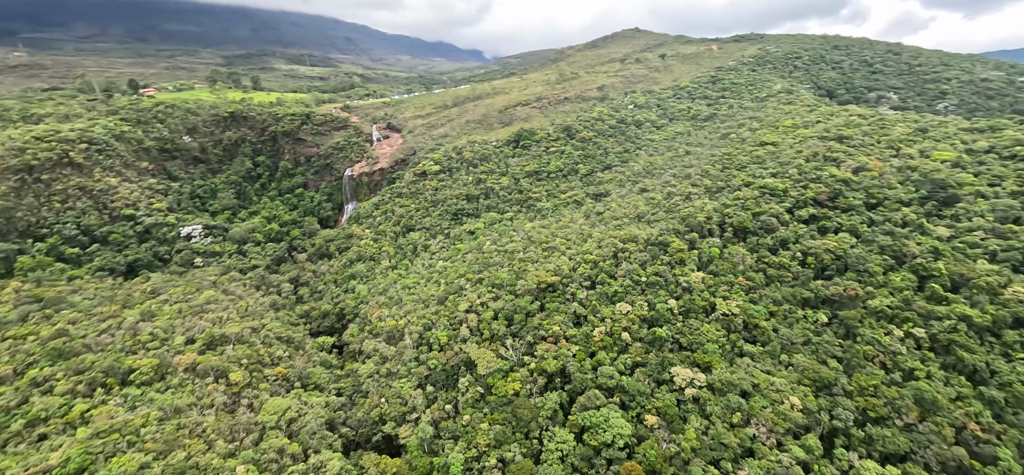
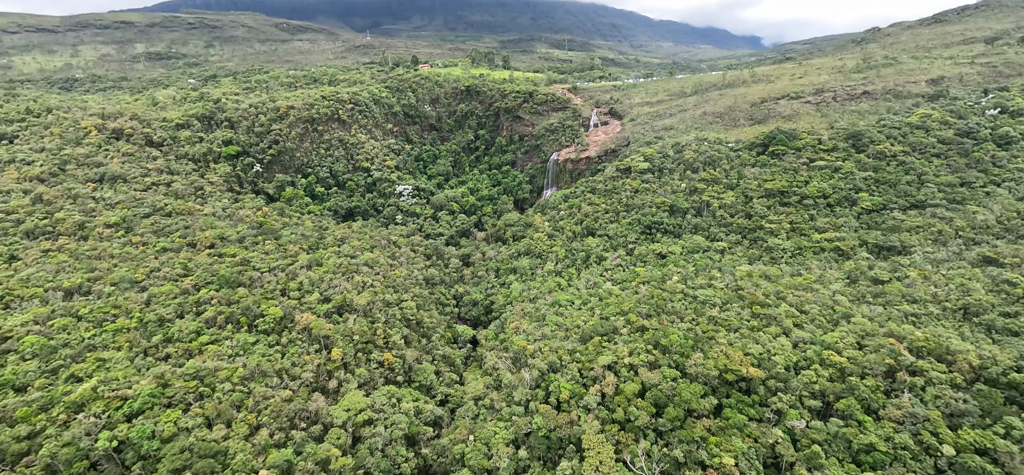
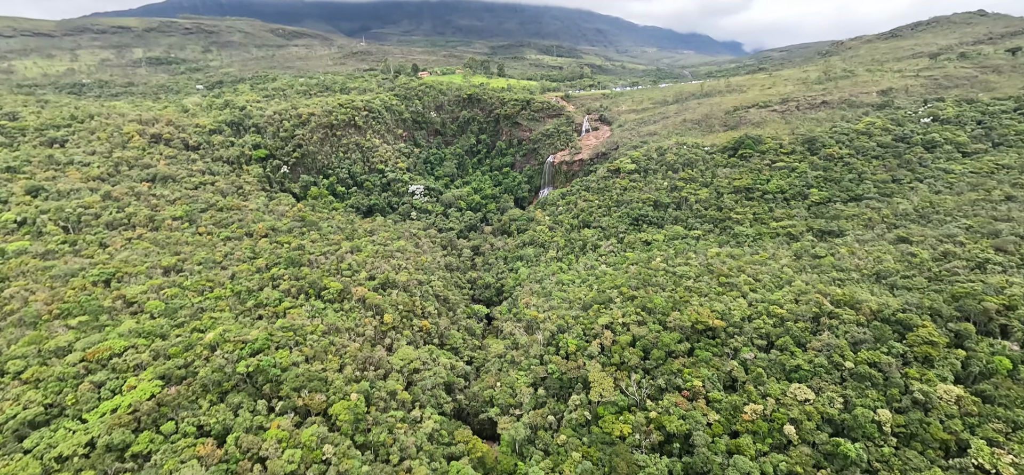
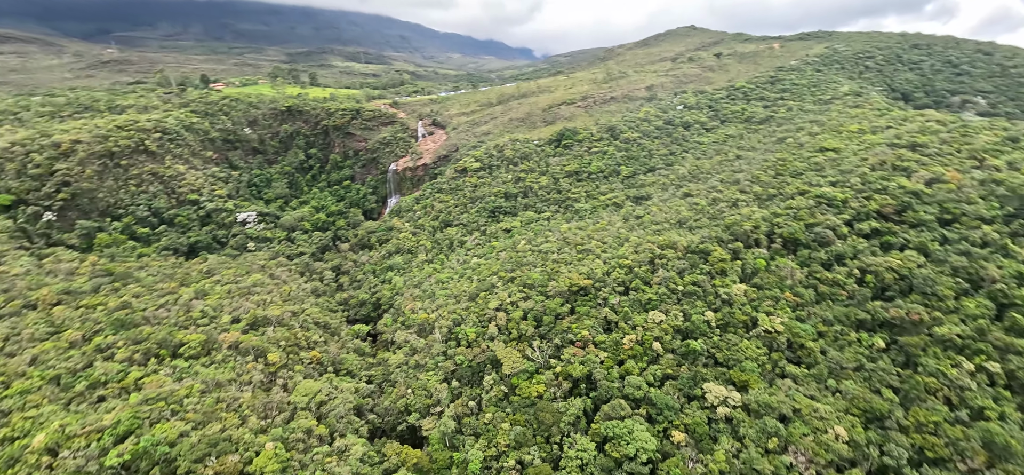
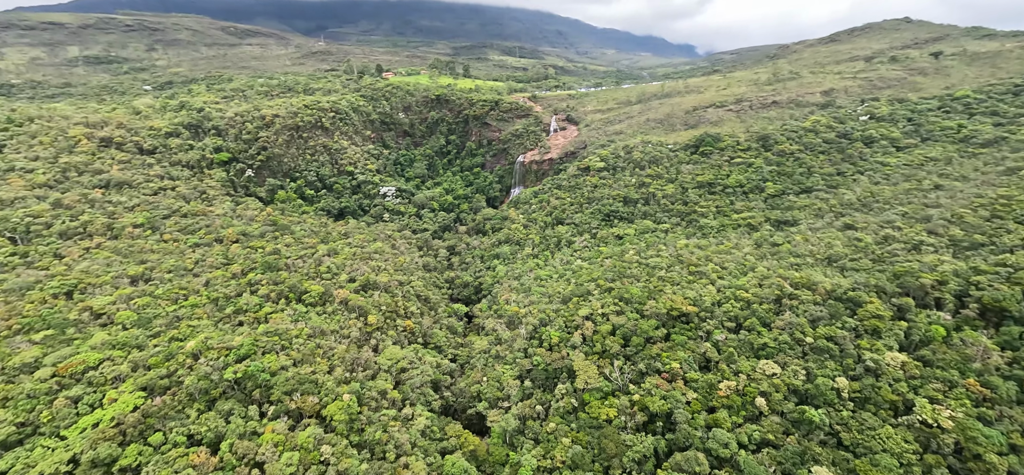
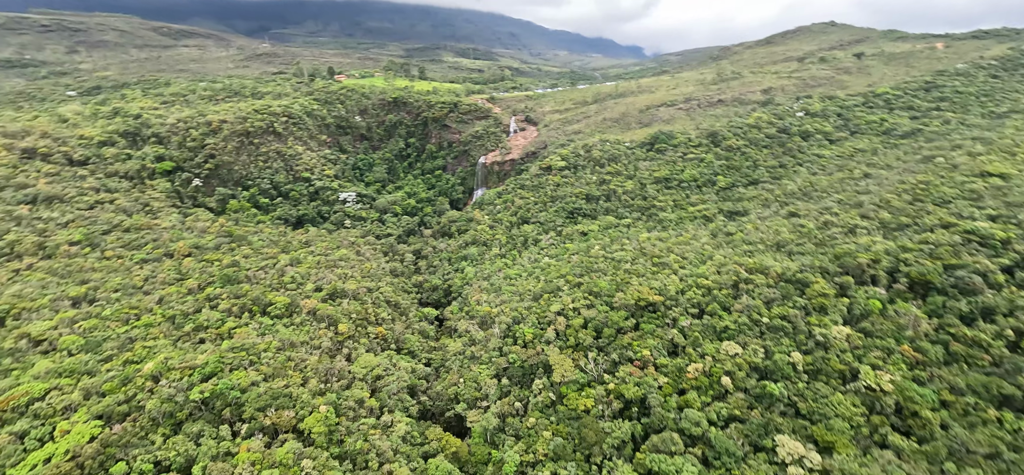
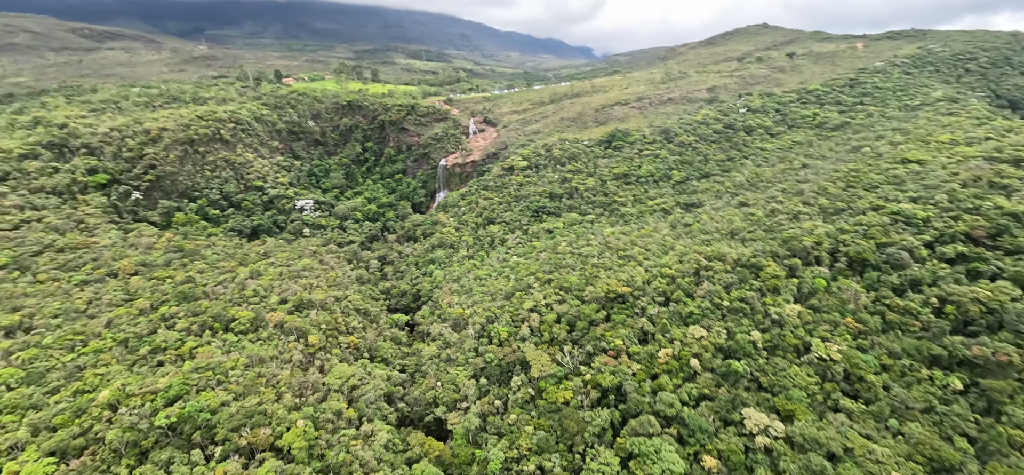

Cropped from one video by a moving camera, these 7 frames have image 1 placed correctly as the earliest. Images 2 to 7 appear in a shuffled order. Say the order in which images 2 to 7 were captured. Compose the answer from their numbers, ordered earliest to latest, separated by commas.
4, 7, 6, 5, 3, 2
